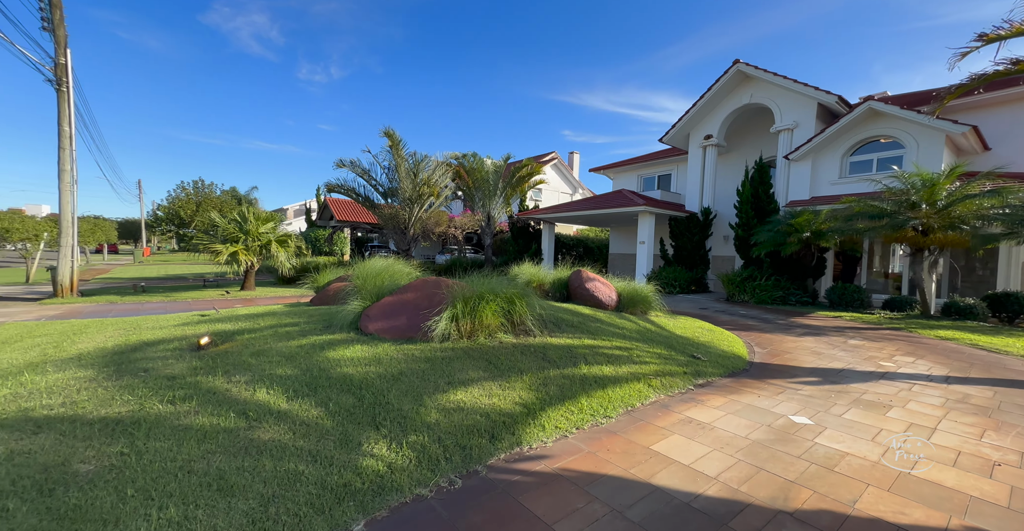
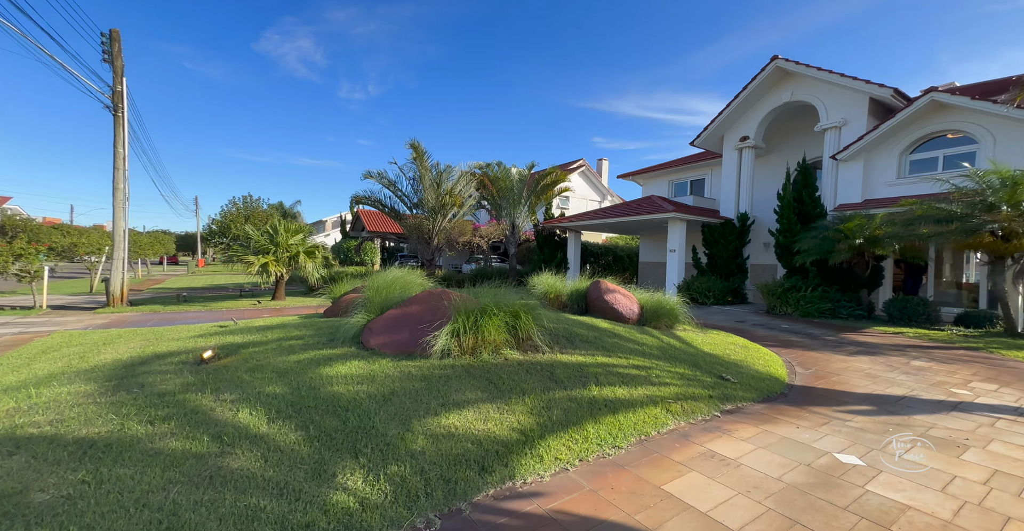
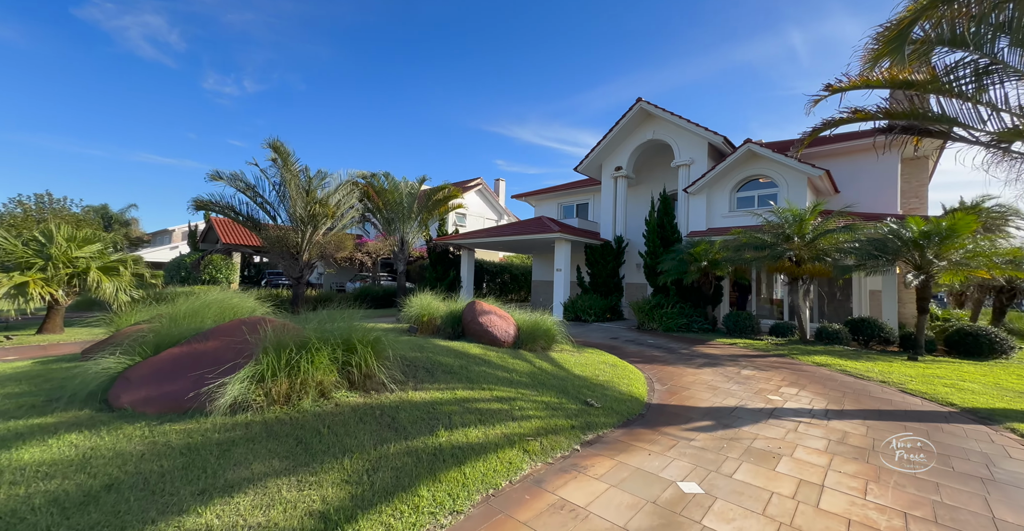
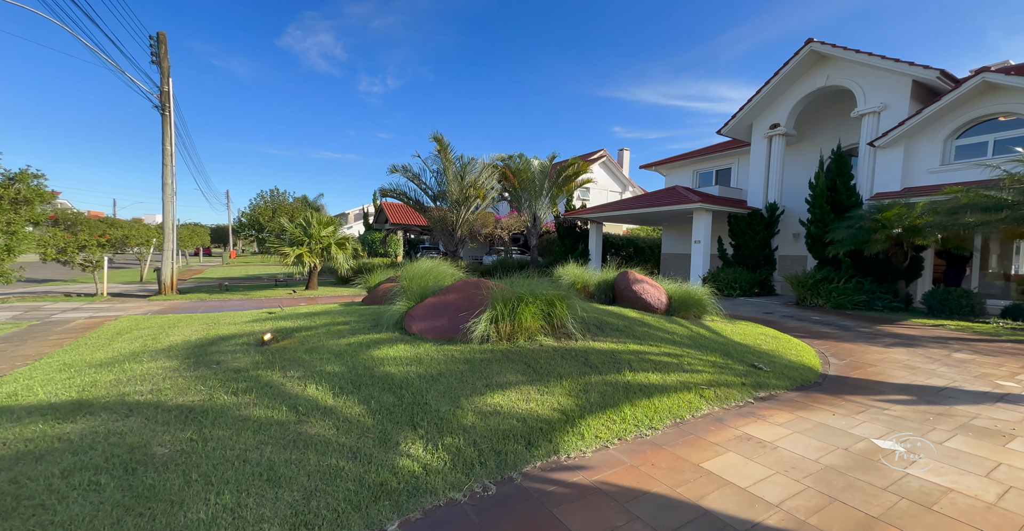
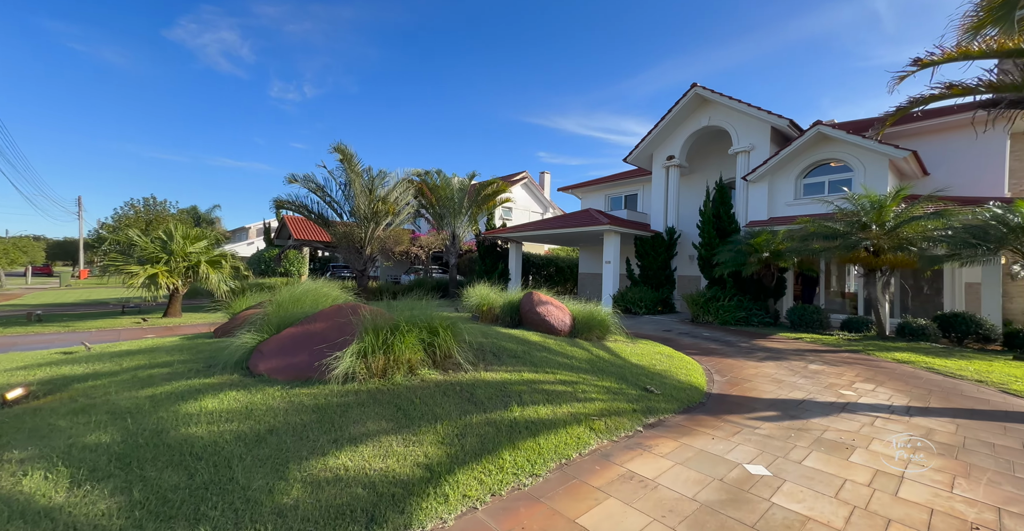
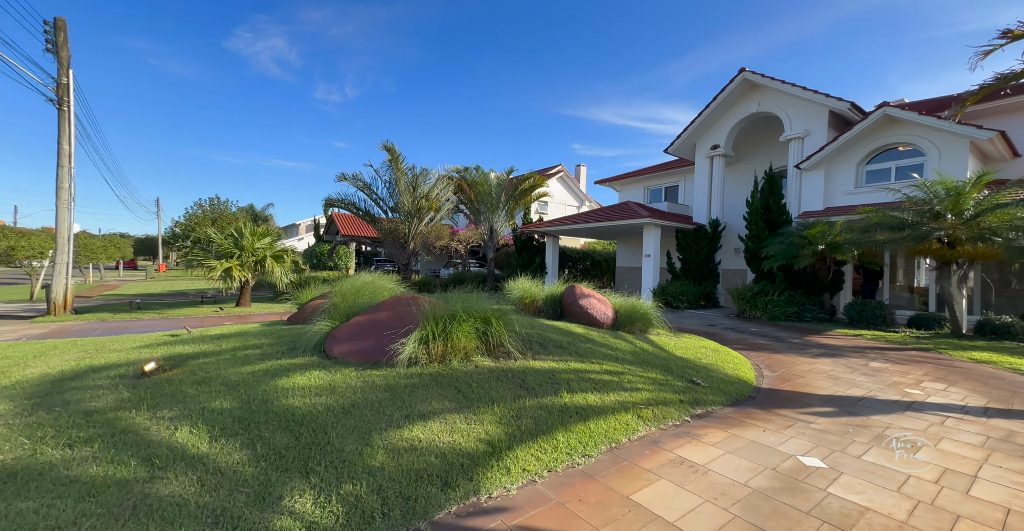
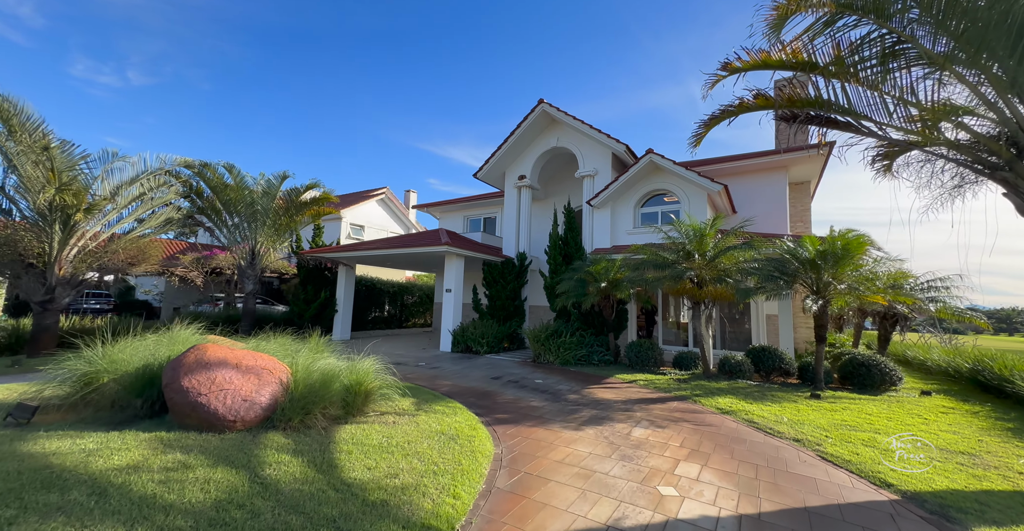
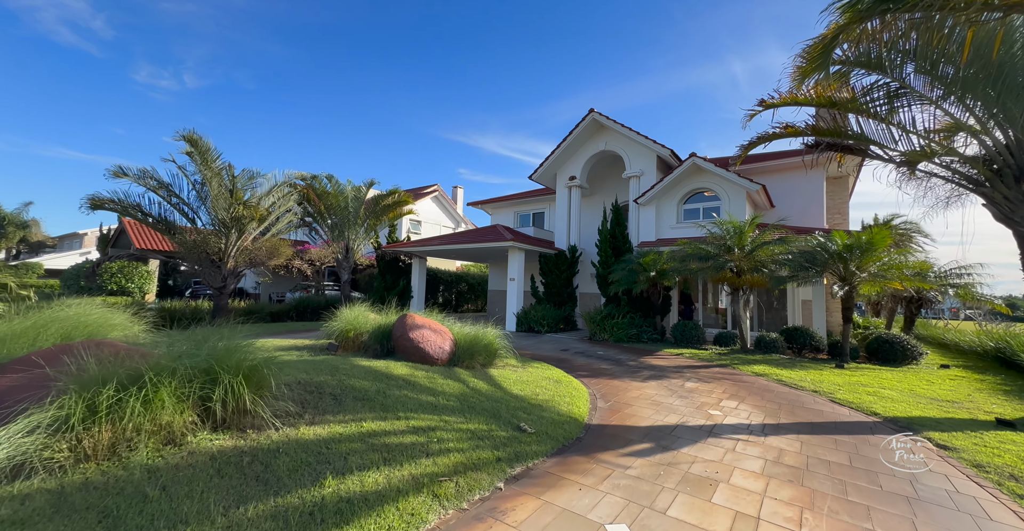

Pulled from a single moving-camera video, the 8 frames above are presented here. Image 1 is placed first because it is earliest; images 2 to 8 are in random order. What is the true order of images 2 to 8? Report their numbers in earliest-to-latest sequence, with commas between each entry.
4, 2, 6, 5, 3, 8, 7
